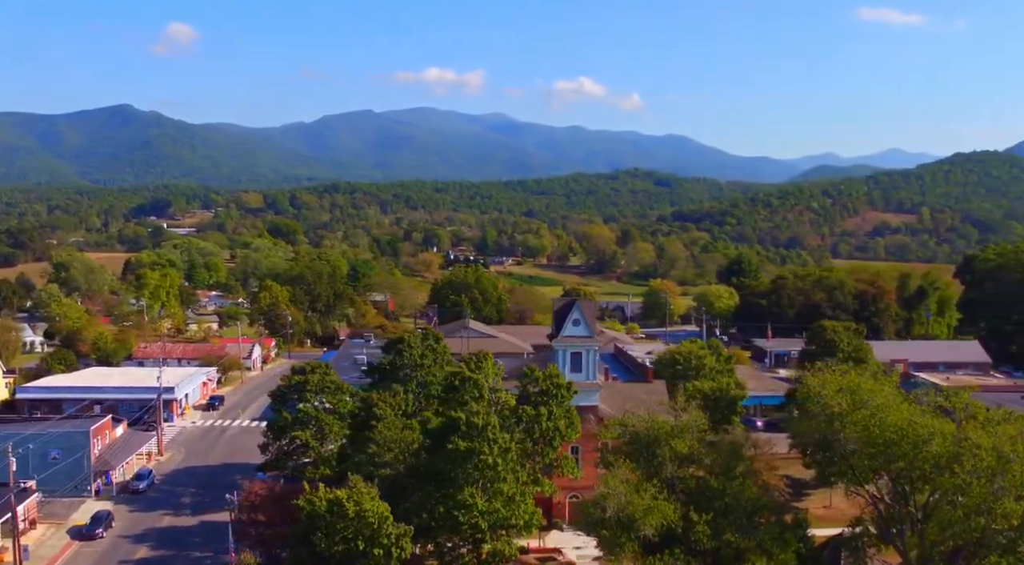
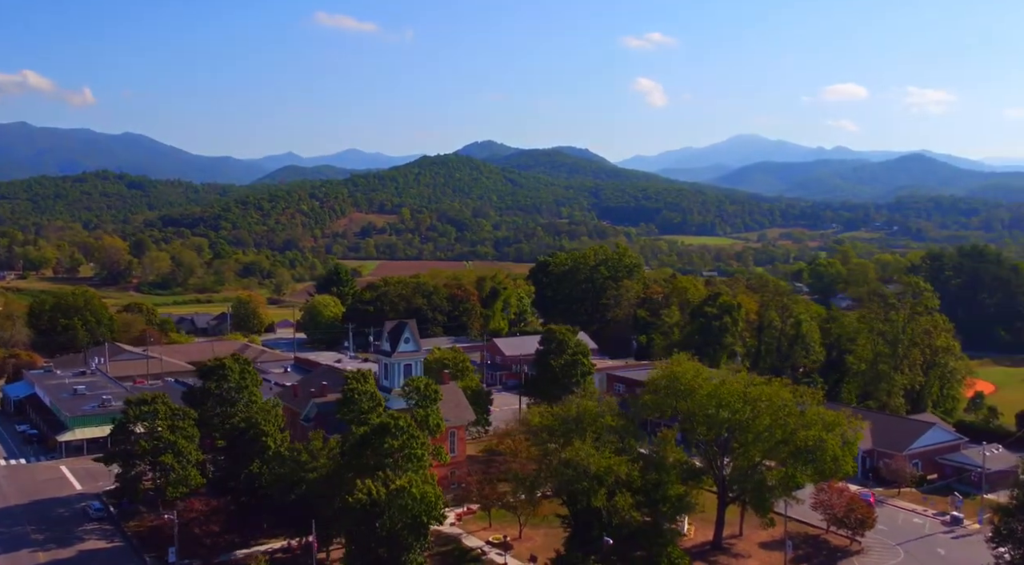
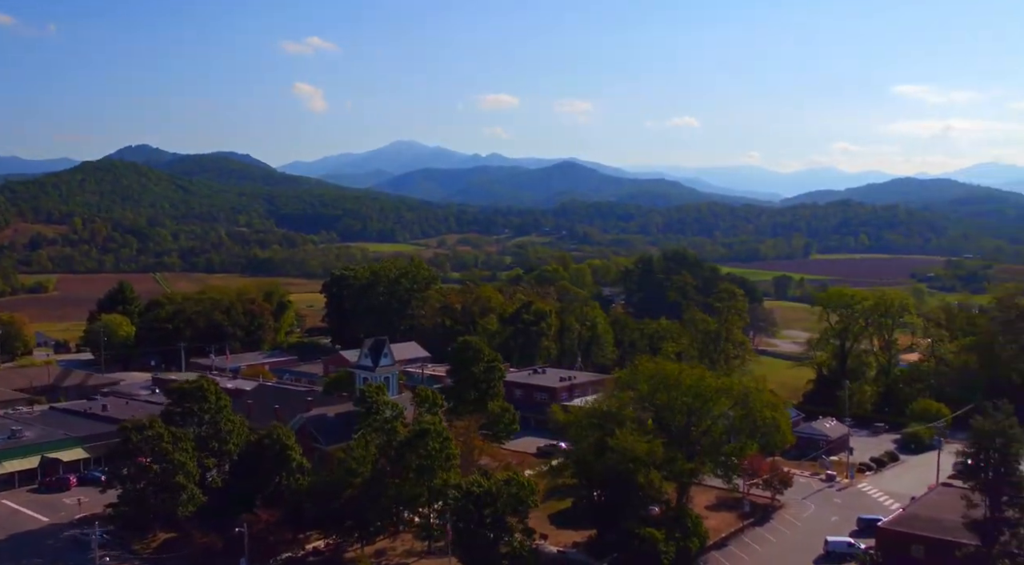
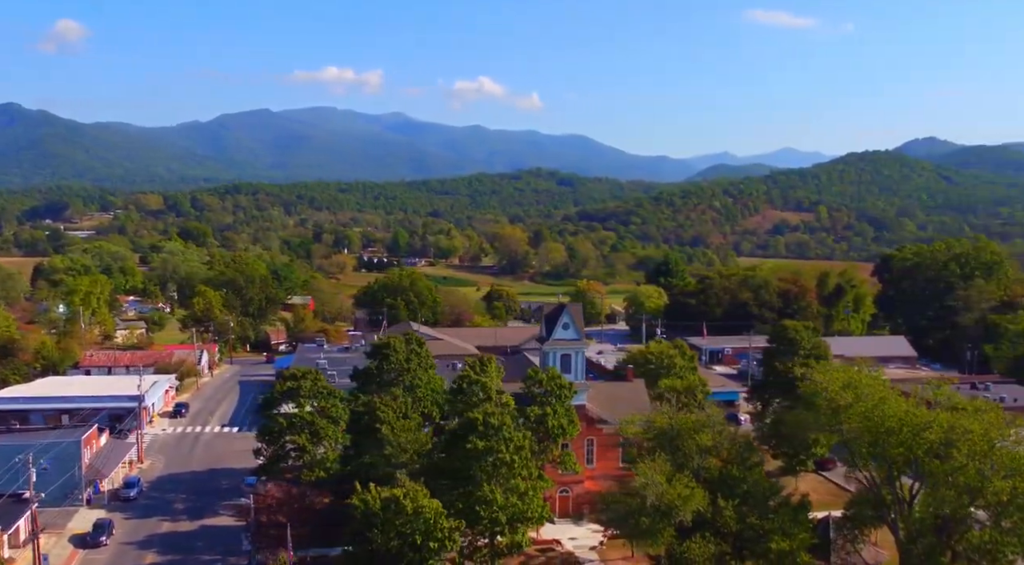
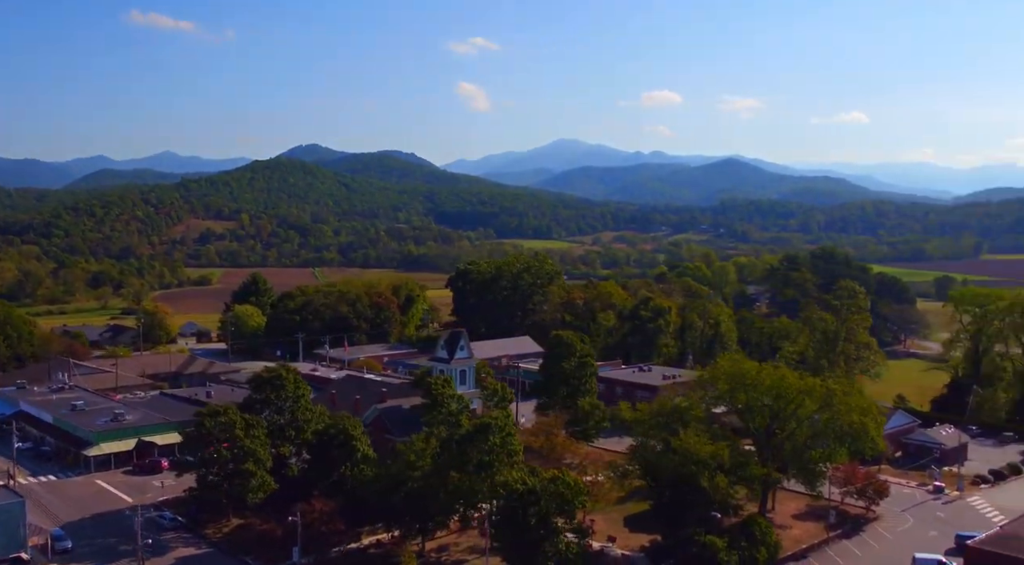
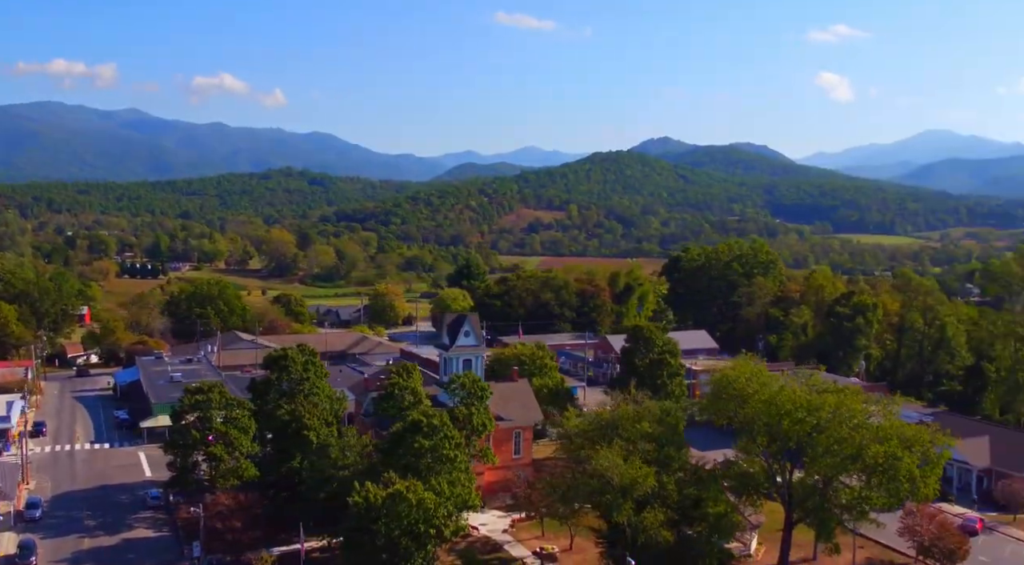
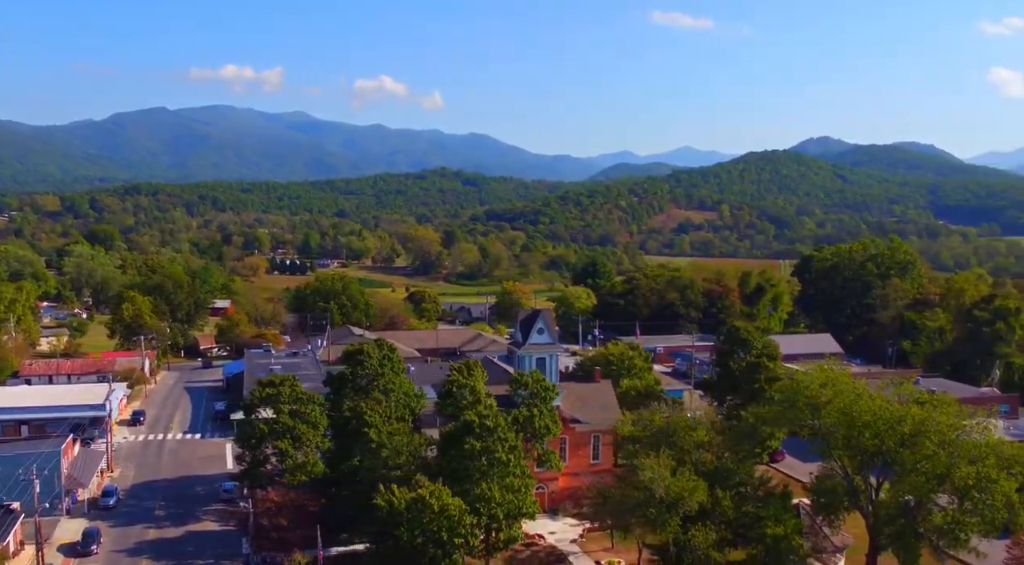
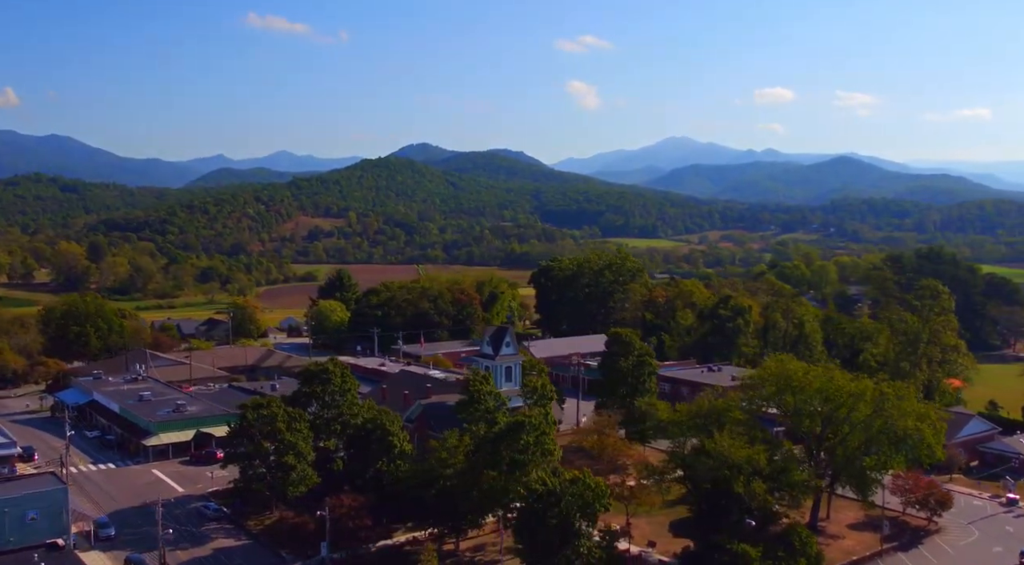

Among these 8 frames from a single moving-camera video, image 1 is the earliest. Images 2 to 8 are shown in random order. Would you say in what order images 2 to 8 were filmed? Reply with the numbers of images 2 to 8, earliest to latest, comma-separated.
4, 7, 6, 2, 8, 5, 3
